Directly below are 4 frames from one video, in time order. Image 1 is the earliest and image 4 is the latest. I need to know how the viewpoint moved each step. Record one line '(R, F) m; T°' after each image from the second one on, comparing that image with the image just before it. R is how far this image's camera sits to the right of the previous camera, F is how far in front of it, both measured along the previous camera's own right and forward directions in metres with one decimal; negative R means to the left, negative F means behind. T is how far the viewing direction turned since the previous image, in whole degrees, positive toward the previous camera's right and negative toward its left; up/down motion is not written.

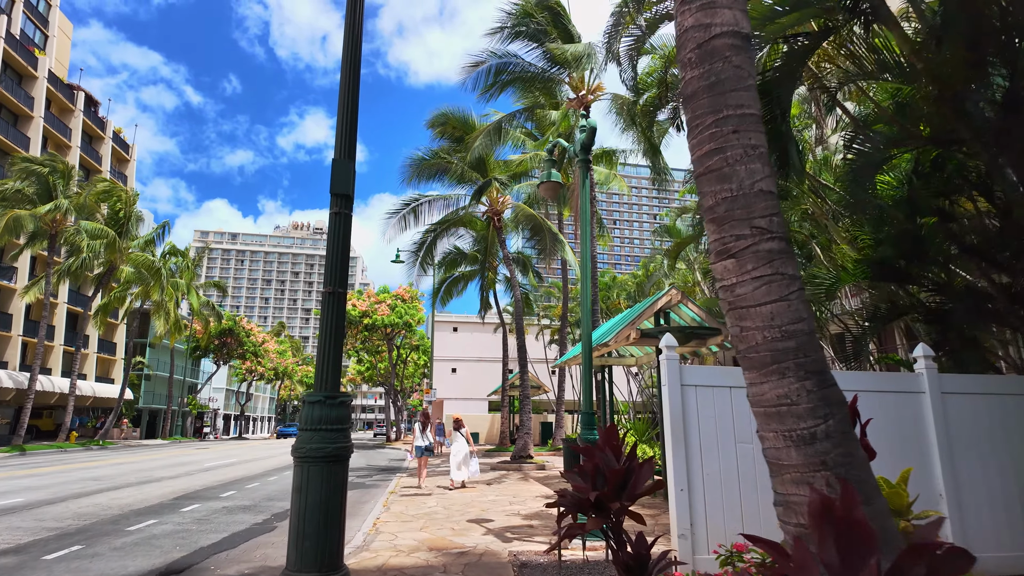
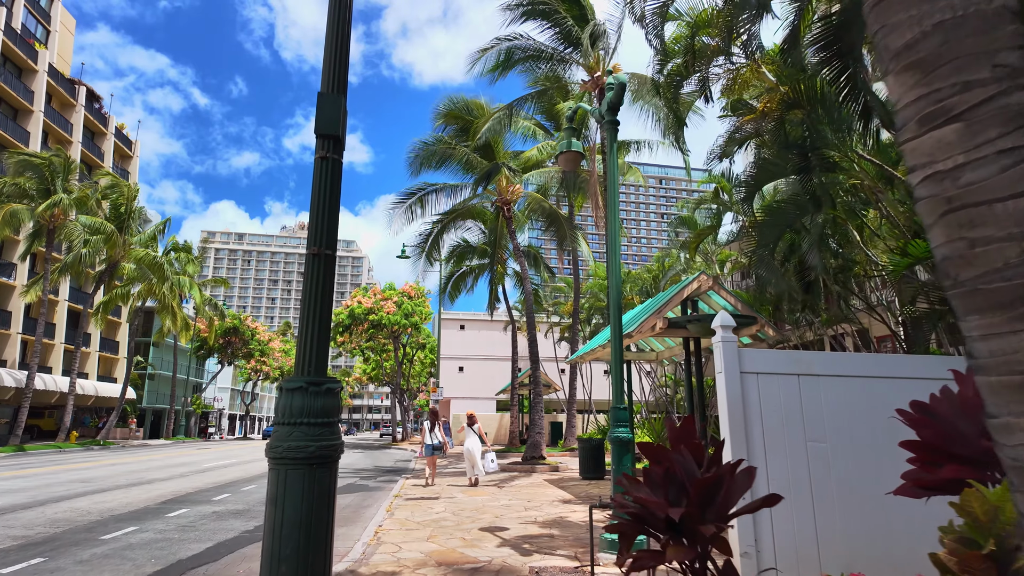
(-0.1, +0.9) m; -1°
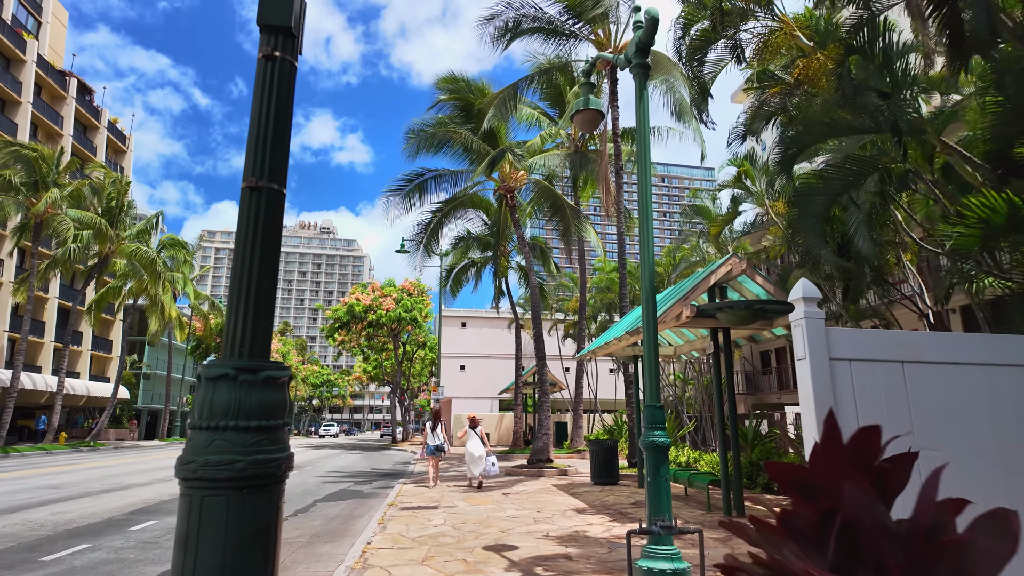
(-0.1, +1.1) m; 0°
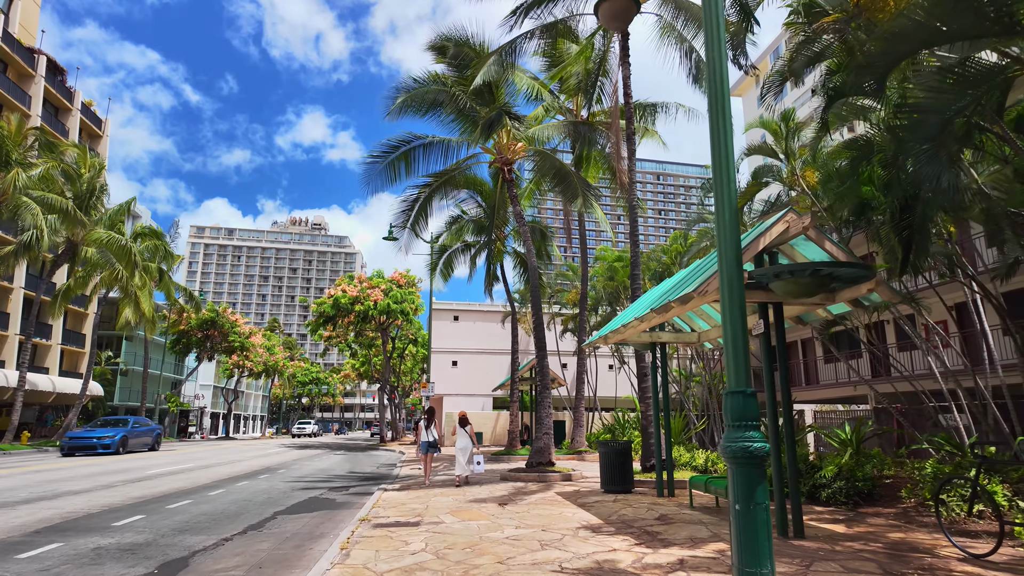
(-0.1, +1.9) m; +1°
